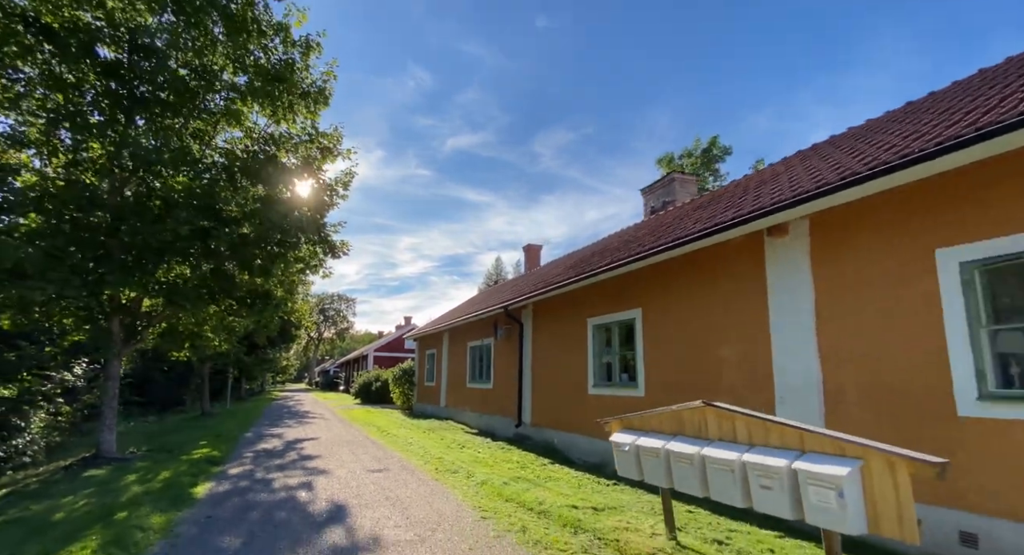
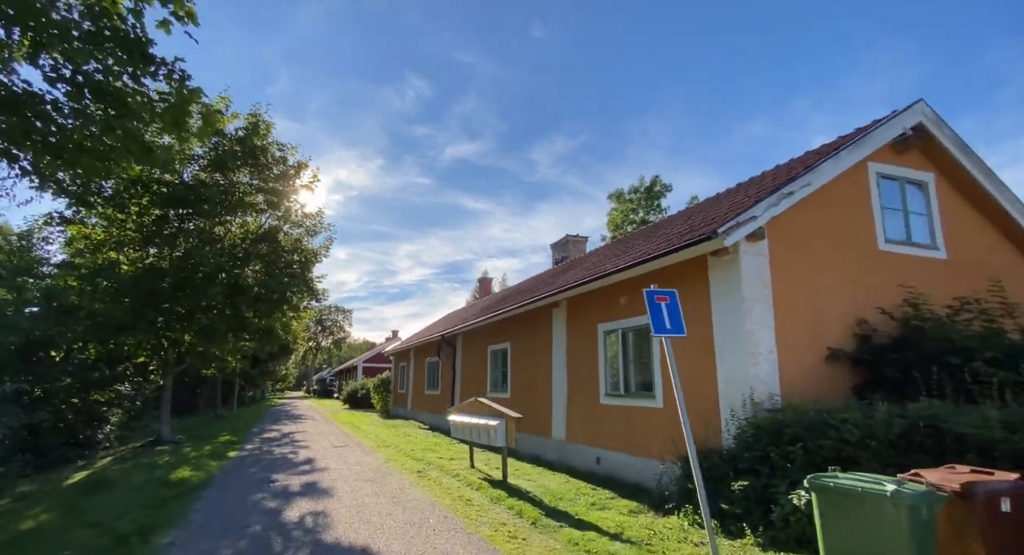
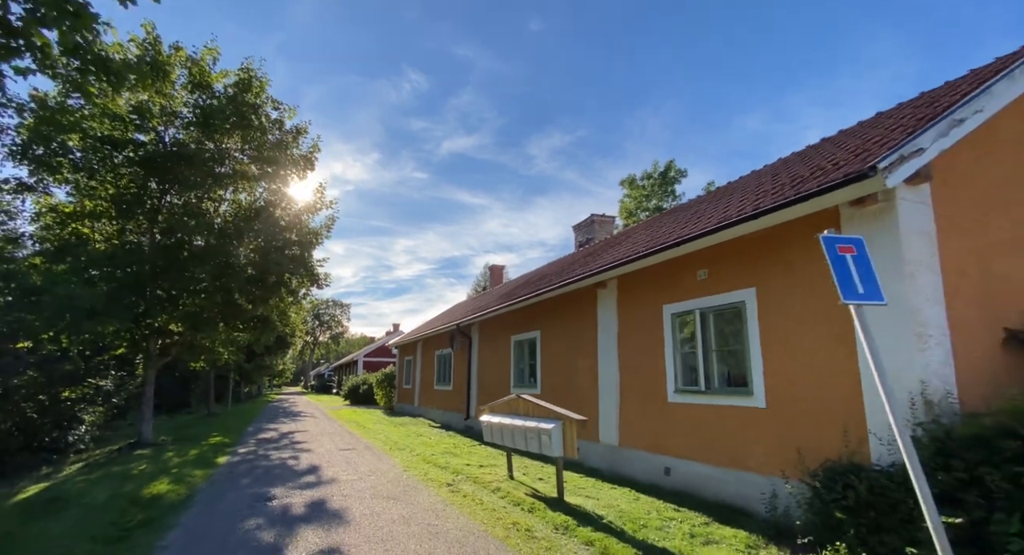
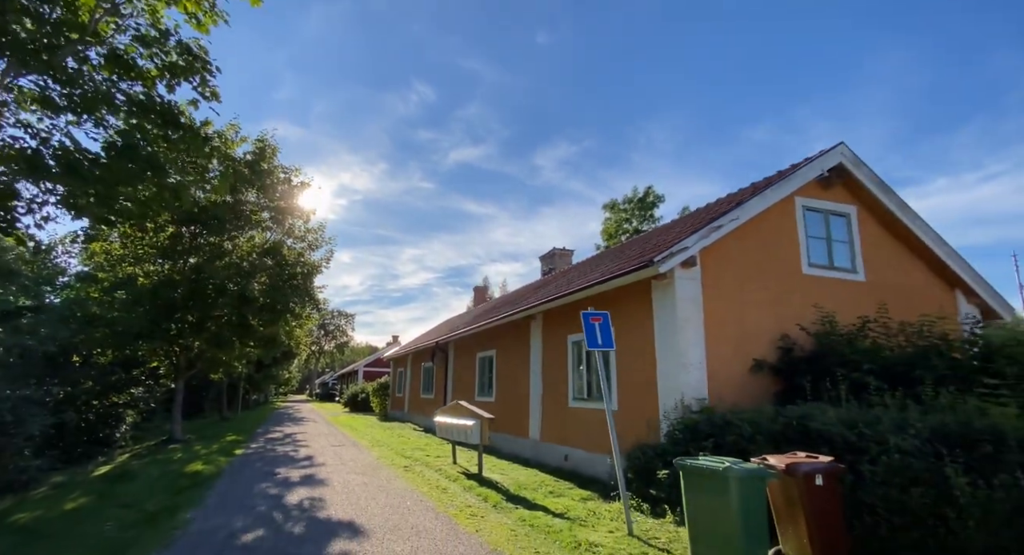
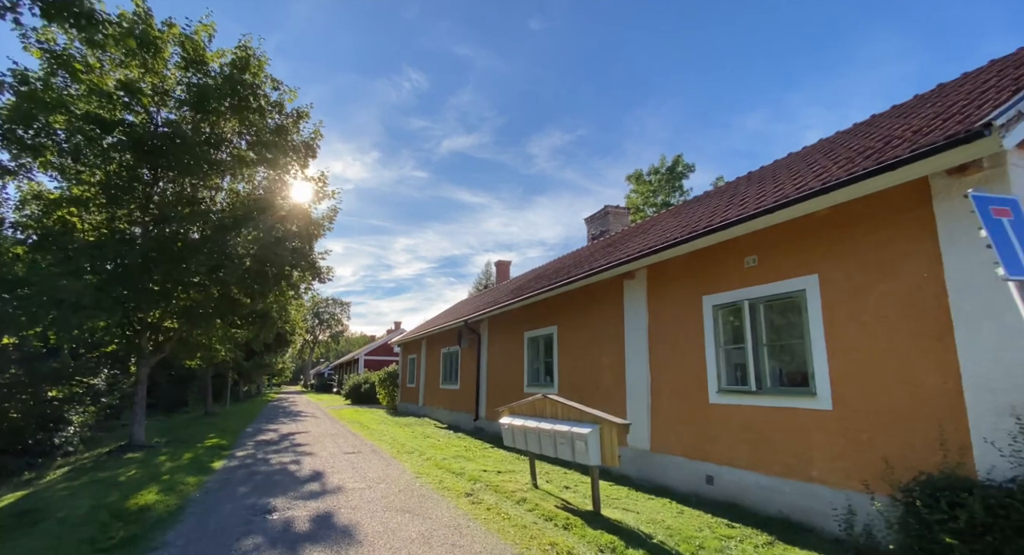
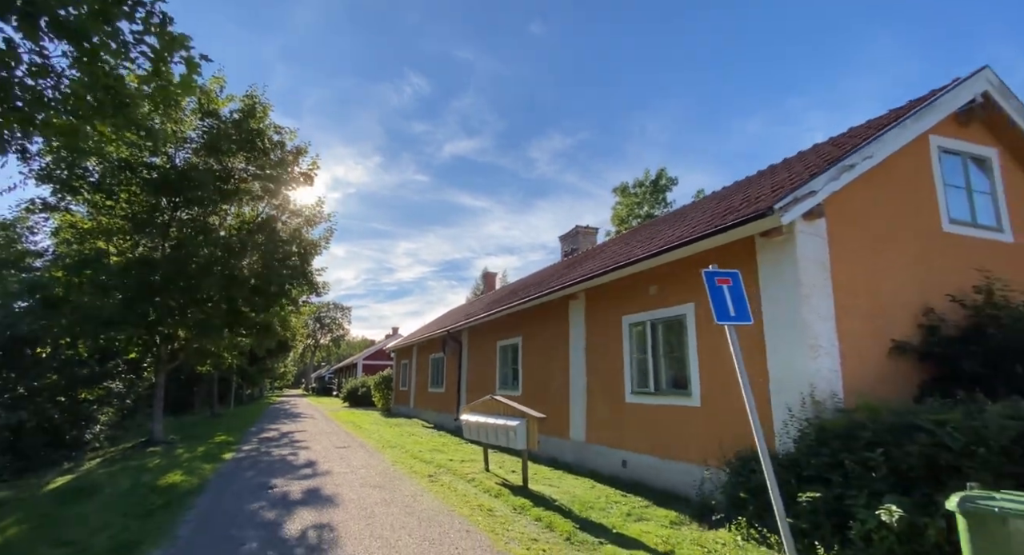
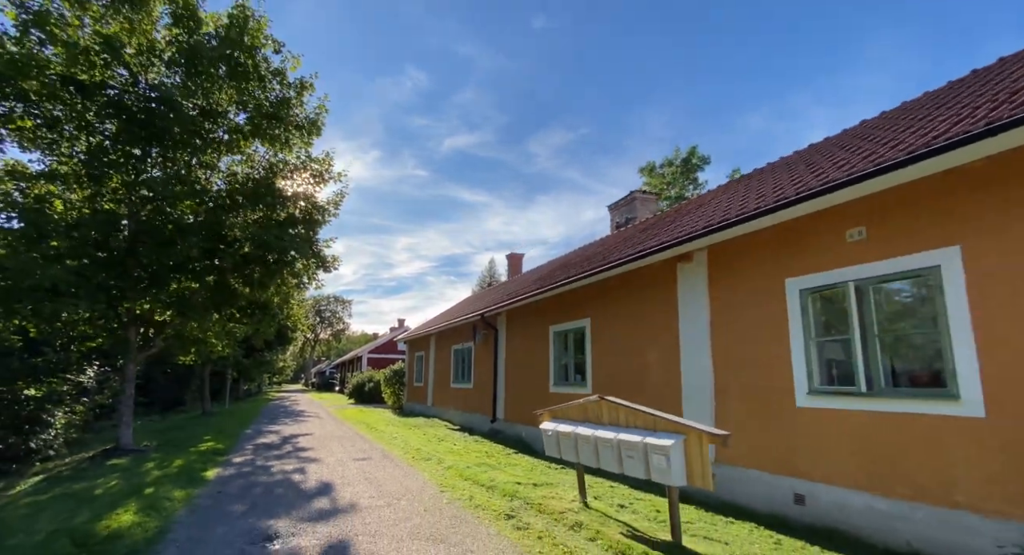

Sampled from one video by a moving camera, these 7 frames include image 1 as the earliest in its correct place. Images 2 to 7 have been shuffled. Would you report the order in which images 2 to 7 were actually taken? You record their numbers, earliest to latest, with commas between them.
7, 5, 3, 6, 2, 4
